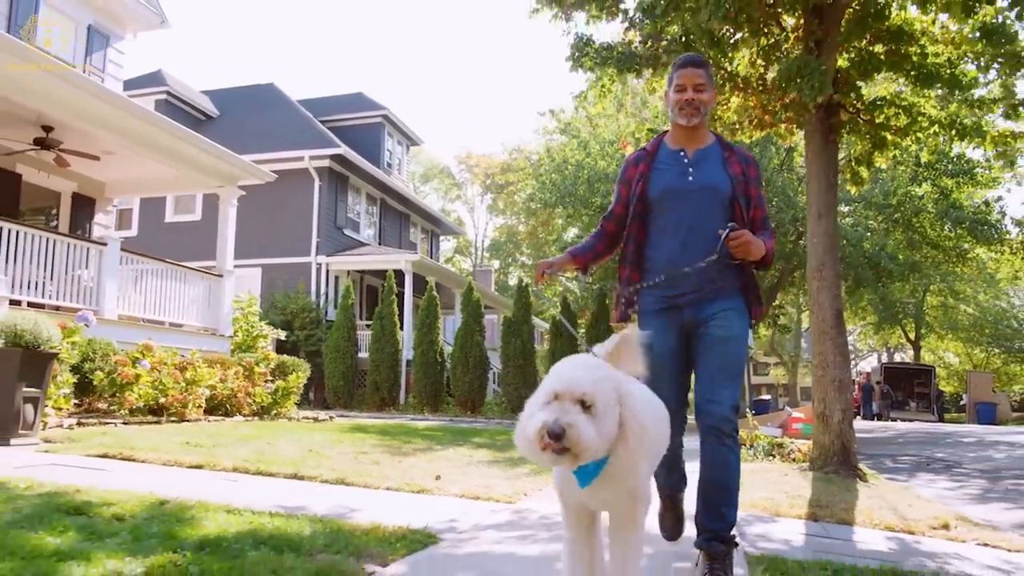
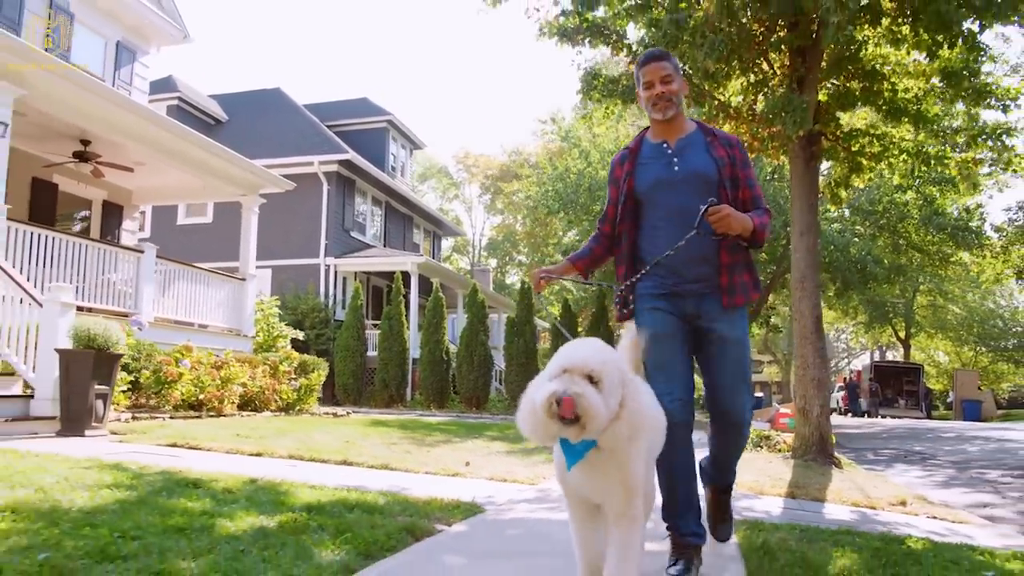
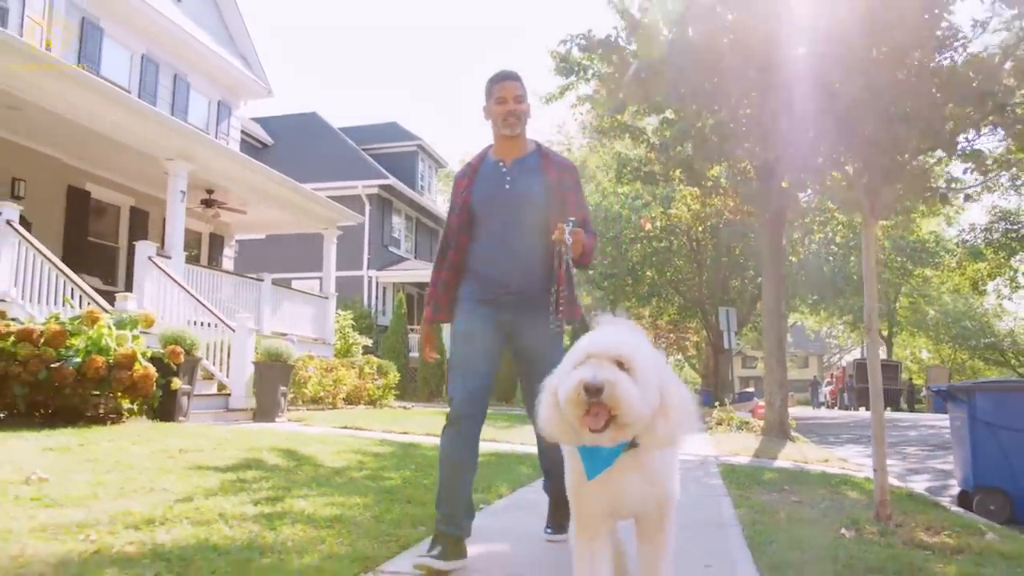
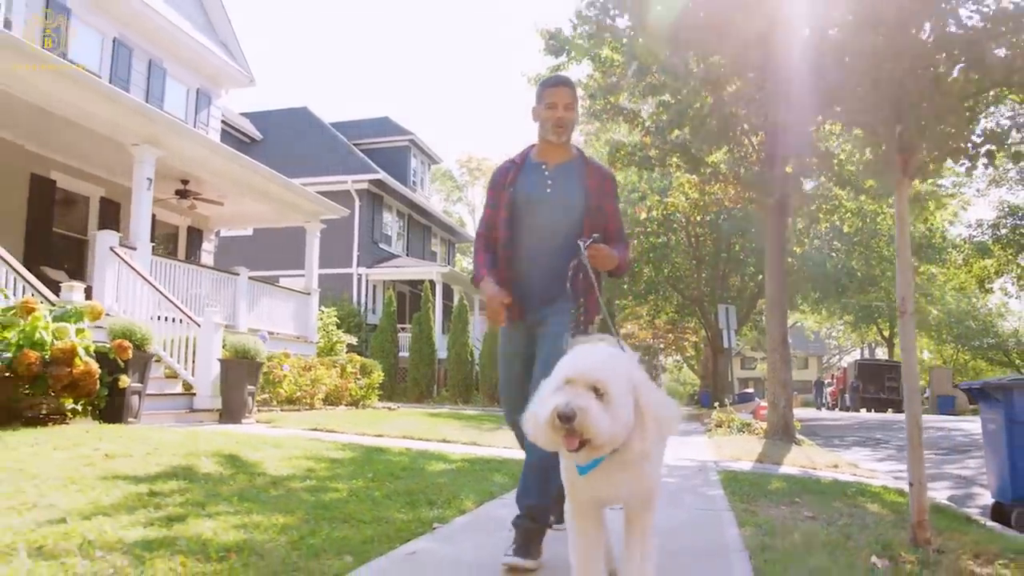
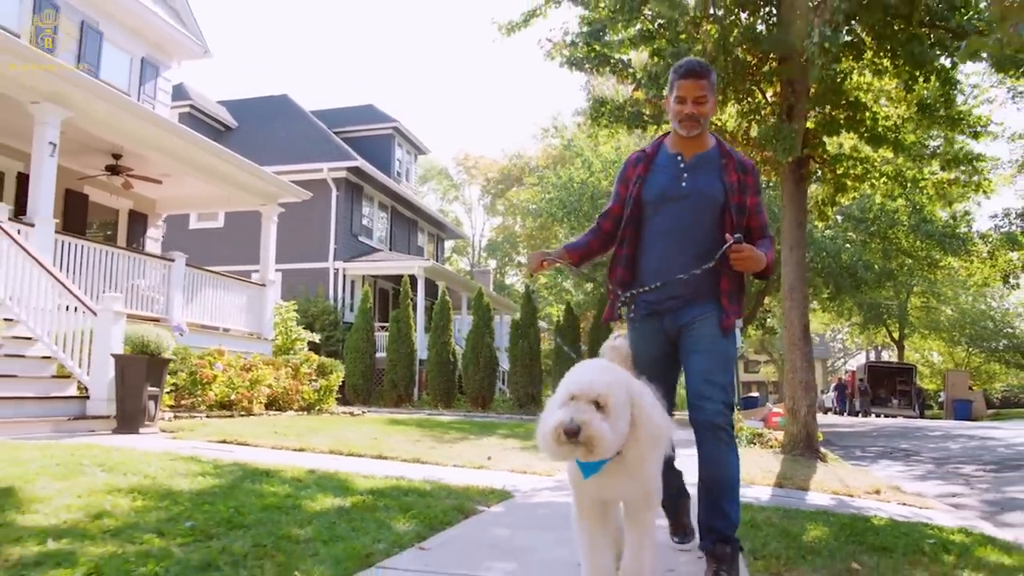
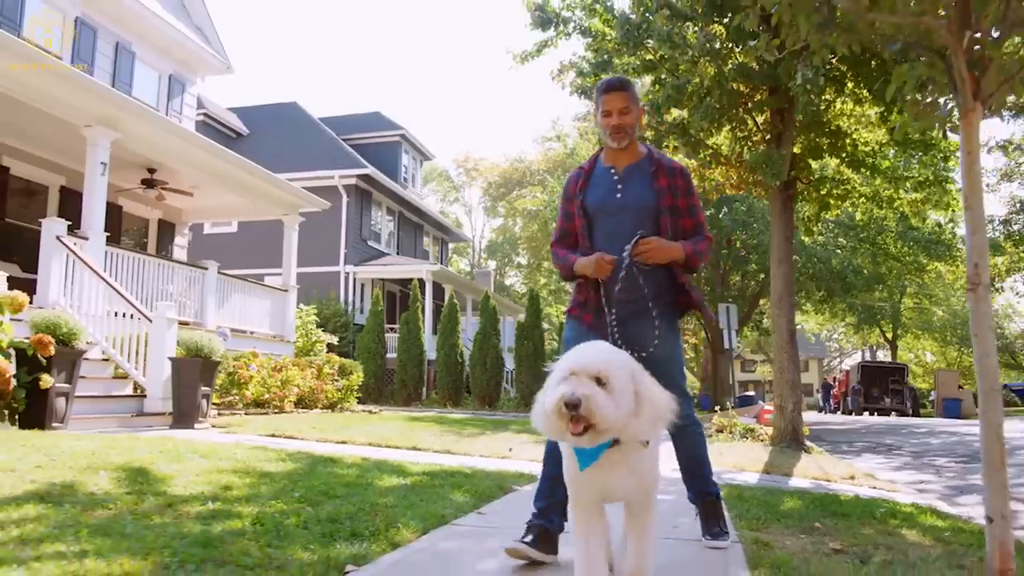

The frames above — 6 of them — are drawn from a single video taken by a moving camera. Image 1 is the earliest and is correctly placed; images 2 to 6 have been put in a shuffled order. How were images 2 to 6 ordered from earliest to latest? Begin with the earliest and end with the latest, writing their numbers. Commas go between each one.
2, 5, 6, 4, 3
